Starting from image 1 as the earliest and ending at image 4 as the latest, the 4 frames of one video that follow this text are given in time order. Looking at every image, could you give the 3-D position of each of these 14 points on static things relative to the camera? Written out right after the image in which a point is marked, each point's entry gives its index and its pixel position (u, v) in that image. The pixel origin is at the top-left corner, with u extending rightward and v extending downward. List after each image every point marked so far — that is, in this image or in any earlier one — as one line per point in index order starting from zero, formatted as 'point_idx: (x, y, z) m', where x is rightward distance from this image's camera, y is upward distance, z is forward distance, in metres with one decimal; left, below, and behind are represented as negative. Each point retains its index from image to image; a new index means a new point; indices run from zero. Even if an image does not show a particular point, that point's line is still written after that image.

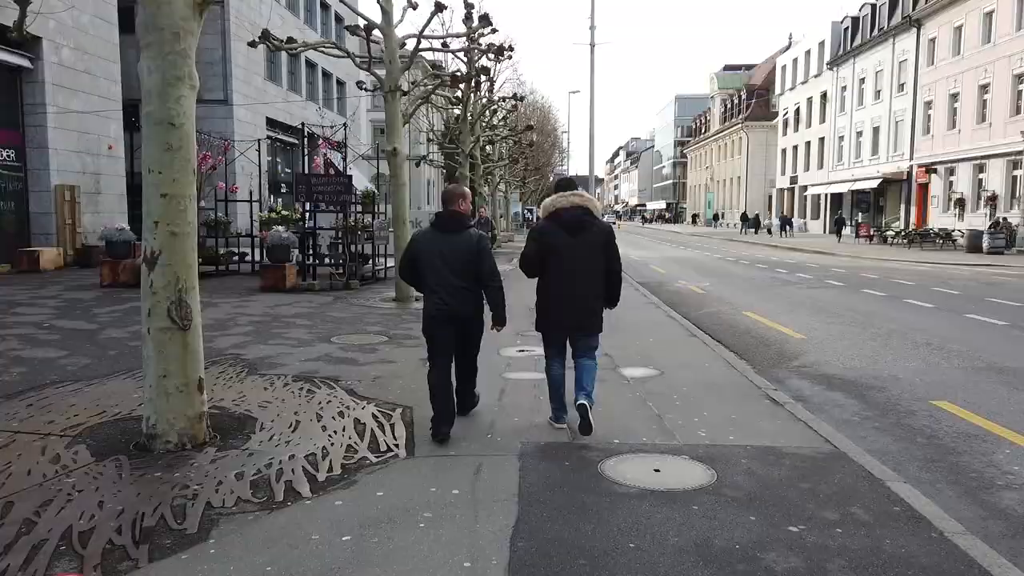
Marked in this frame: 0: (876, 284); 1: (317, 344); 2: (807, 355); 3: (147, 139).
0: (+7.4, +0.1, +17.0) m
1: (-2.1, -0.6, +8.8) m
2: (+3.1, -0.7, +8.8) m
3: (-2.1, +0.9, +4.8) m
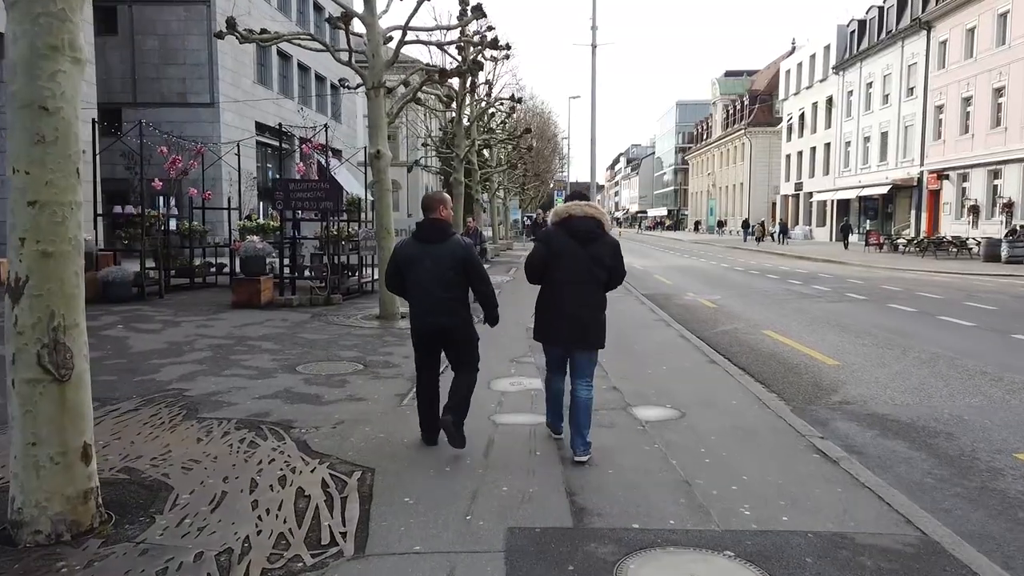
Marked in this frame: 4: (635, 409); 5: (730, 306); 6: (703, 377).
0: (+7.4, -0.2, +15.8) m
1: (-2.1, -0.8, +7.6) m
2: (+3.1, -0.9, +7.6) m
3: (-2.2, +0.7, +3.6) m
4: (+0.9, -0.9, +6.4) m
5: (+4.0, -0.3, +15.2) m
6: (+1.8, -0.8, +7.8) m
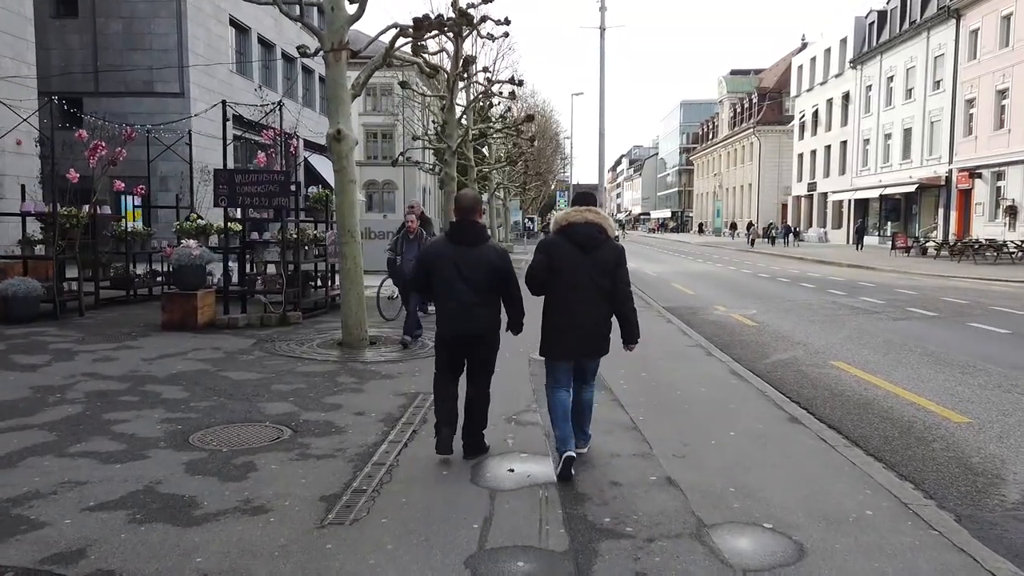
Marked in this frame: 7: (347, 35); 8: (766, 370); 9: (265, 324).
0: (+7.4, -0.4, +13.2) m
1: (-2.2, -1.0, +5.0) m
2: (+3.1, -1.1, +5.1) m
3: (-2.2, +0.5, +1.0) m
4: (+0.9, -1.1, +3.8) m
5: (+4.0, -0.5, +12.6) m
6: (+1.8, -1.0, +5.2) m
7: (-1.8, +2.8, +9.3) m
8: (+2.7, -0.9, +8.8) m
9: (-3.2, -0.5, +10.7) m
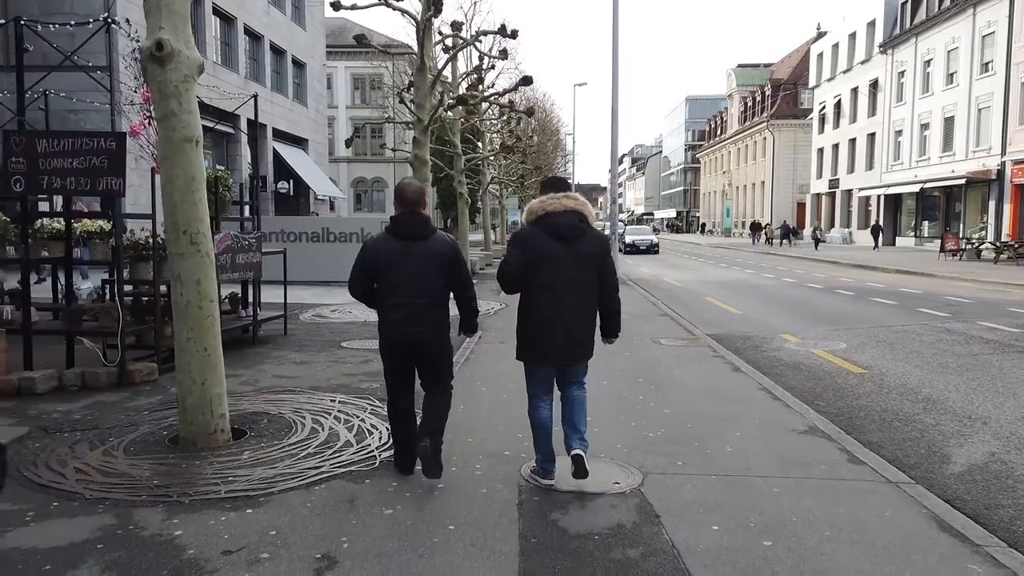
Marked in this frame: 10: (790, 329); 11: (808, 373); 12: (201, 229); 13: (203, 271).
0: (+7.2, -0.7, +8.9) m
1: (-2.3, -1.3, +0.8) m
2: (+2.9, -1.4, +0.8) m
3: (-2.3, +0.2, -3.2) m
4: (+0.8, -1.4, -0.4) m
5: (+3.8, -0.8, +8.4) m
6: (+1.6, -1.3, +1.0) m
7: (-2.0, +2.5, +5.1) m
8: (+2.5, -1.2, +4.5) m
9: (-3.3, -0.8, +6.4) m
10: (+3.9, -0.6, +11.7) m
11: (+3.0, -0.9, +8.4) m
12: (-1.9, +0.4, +5.0) m
13: (-1.9, +0.1, +5.0) m
